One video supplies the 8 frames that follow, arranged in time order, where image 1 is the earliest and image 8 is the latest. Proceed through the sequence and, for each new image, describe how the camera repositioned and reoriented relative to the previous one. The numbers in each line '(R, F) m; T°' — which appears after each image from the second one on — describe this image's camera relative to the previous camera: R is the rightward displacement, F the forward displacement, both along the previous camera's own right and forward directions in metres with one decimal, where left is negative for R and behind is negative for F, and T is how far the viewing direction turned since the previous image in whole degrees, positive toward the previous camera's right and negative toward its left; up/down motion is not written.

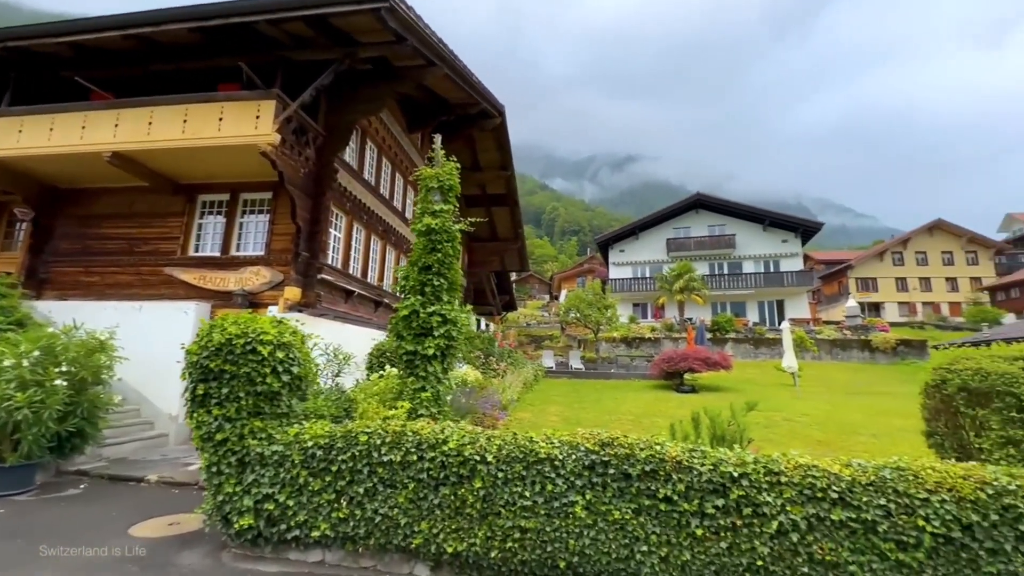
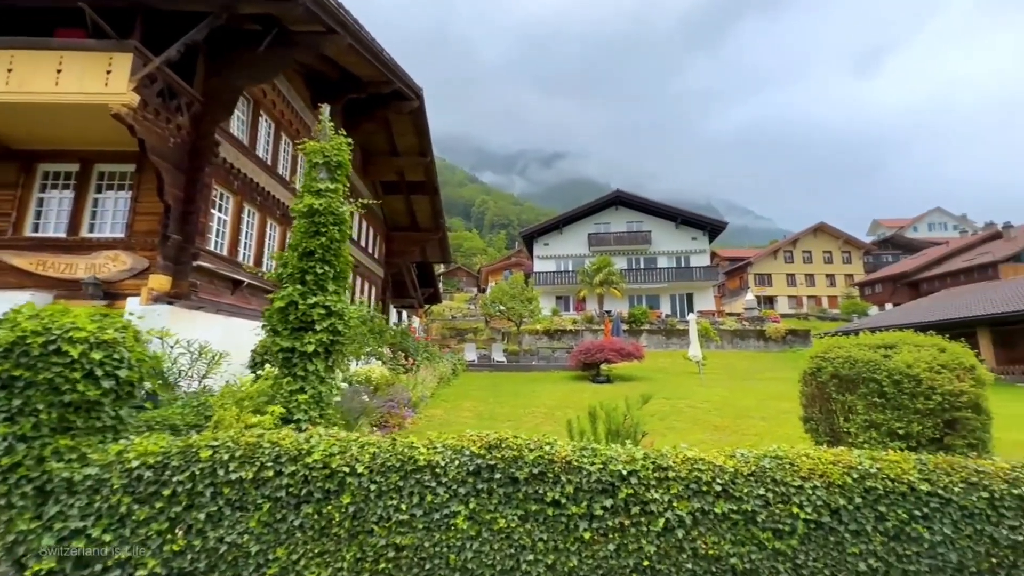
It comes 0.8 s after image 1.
(+0.5, +0.4) m; +9°
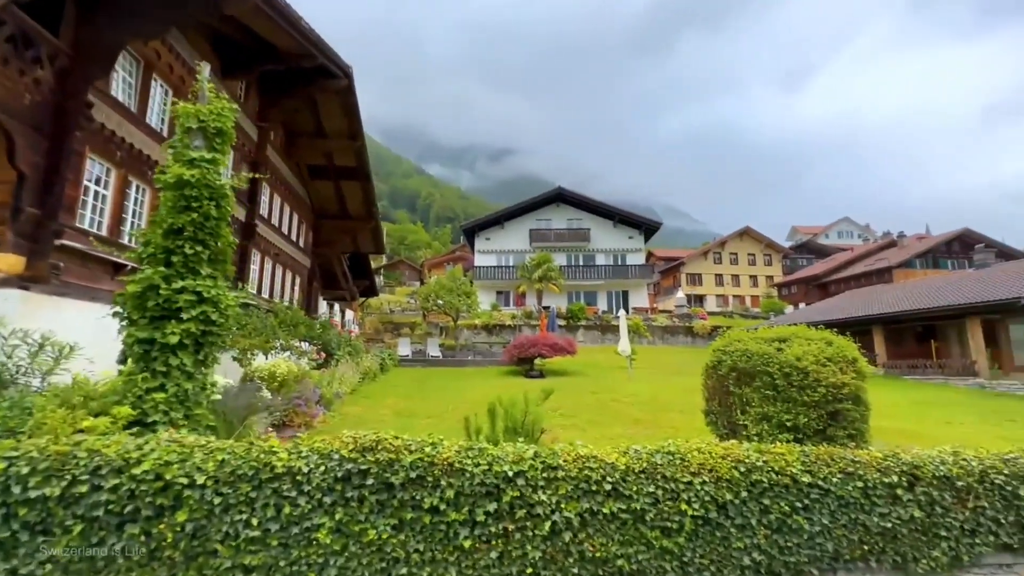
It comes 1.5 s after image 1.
(+0.5, +0.3) m; +7°
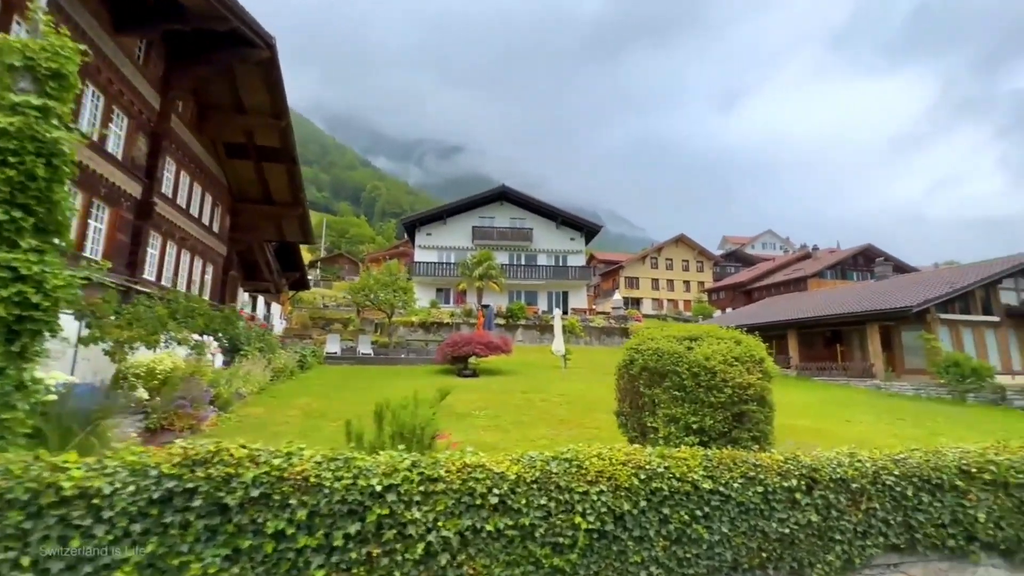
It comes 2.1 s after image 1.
(+0.5, +0.5) m; +7°
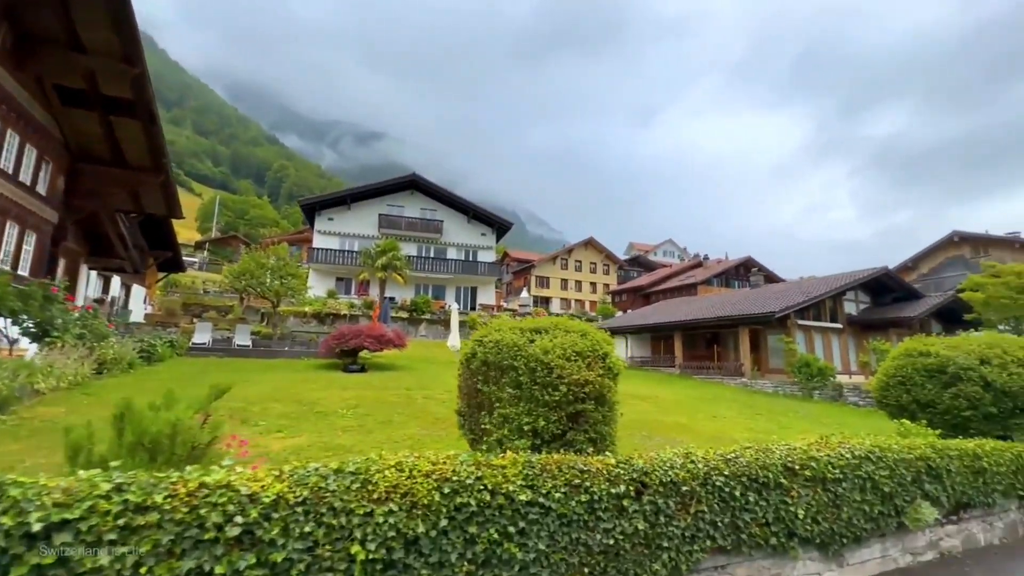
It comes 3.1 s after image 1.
(+0.9, +0.6) m; +11°
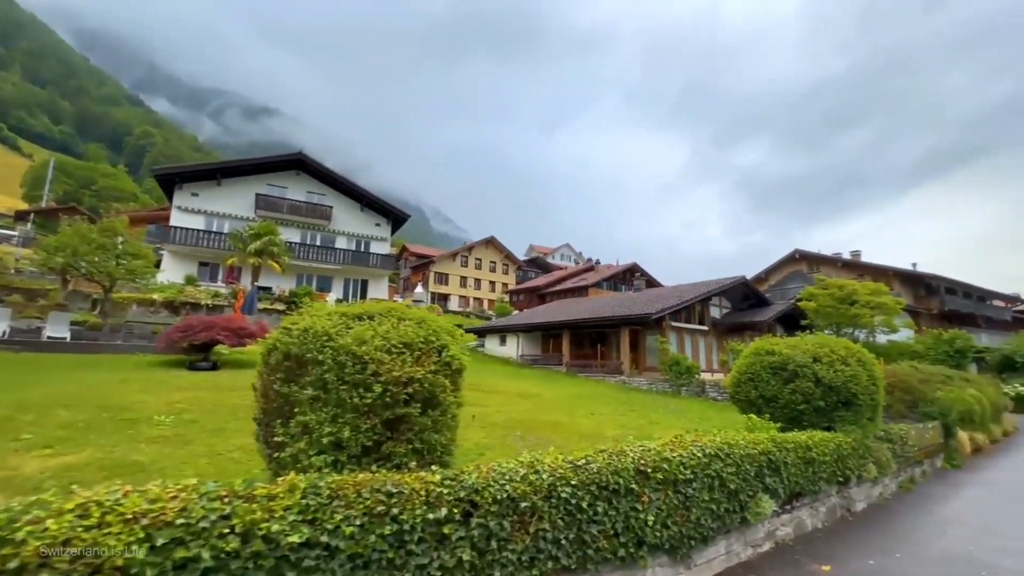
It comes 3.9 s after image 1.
(+0.7, +0.7) m; +12°
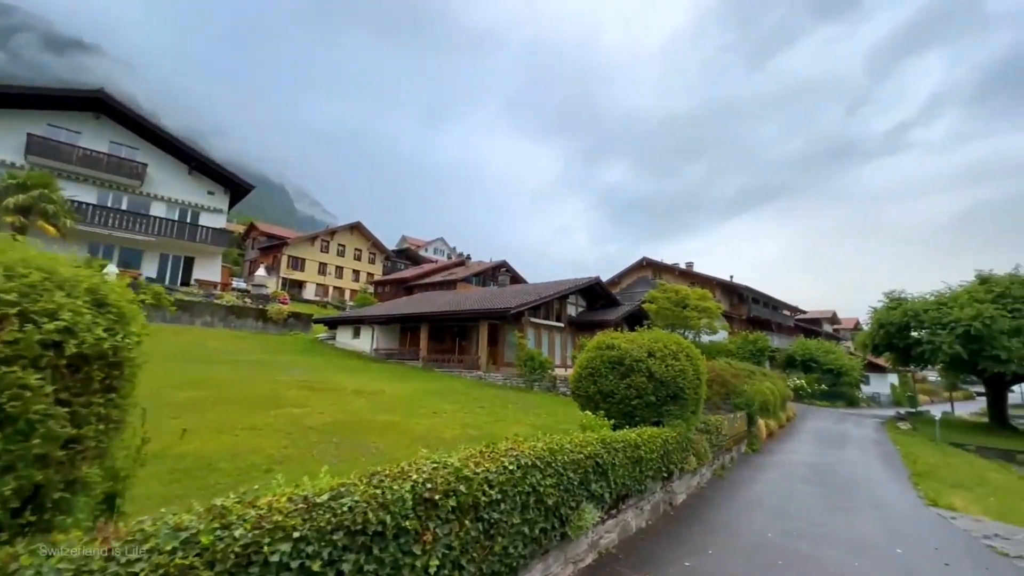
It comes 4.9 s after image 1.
(+0.9, +1.2) m; +16°
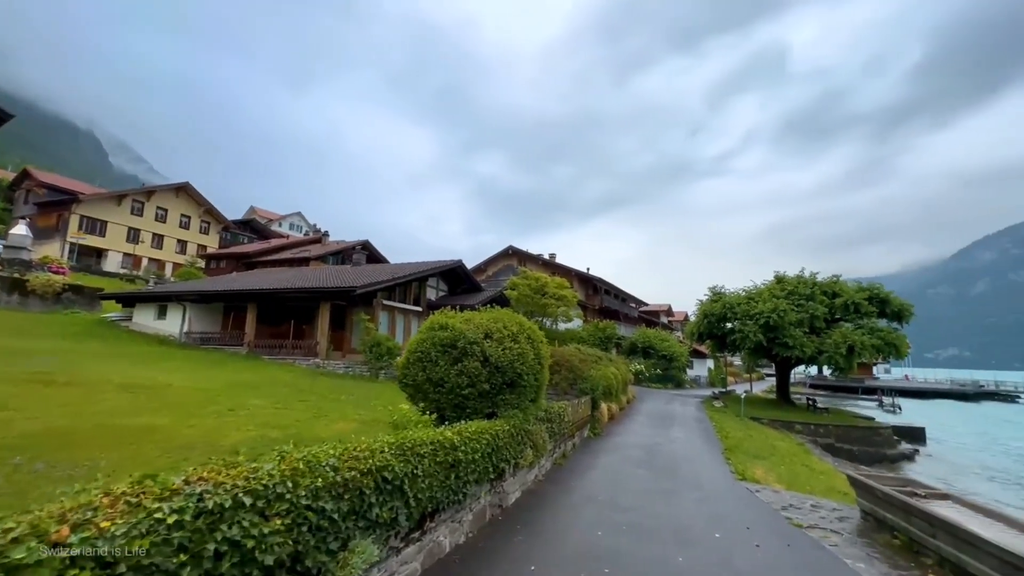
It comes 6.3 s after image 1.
(+0.9, +1.4) m; +16°
